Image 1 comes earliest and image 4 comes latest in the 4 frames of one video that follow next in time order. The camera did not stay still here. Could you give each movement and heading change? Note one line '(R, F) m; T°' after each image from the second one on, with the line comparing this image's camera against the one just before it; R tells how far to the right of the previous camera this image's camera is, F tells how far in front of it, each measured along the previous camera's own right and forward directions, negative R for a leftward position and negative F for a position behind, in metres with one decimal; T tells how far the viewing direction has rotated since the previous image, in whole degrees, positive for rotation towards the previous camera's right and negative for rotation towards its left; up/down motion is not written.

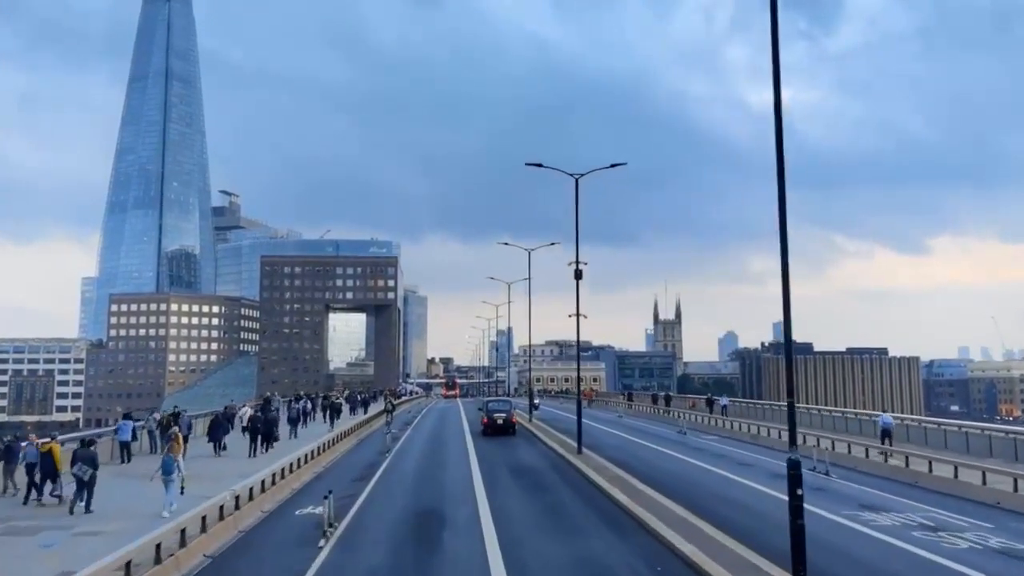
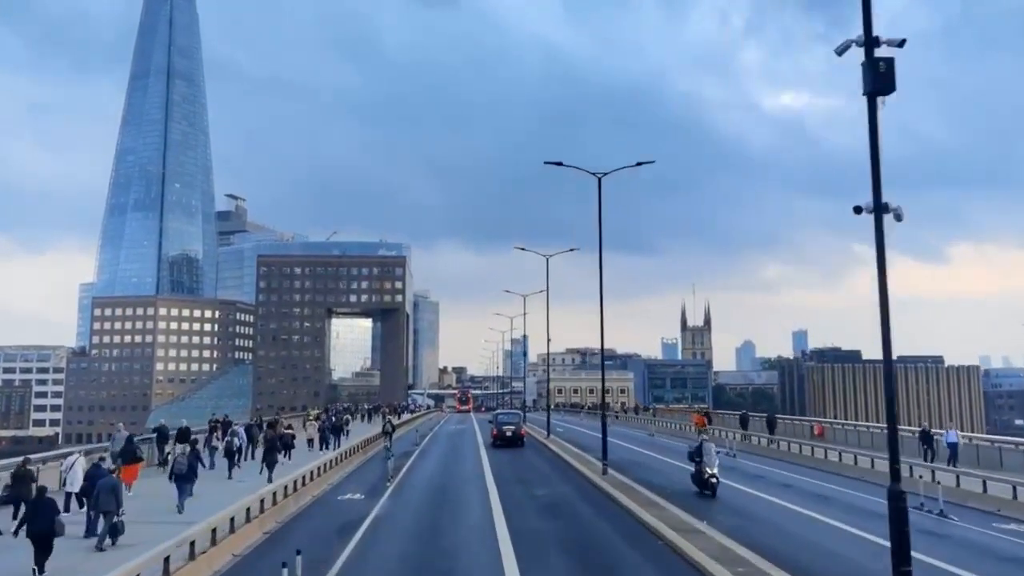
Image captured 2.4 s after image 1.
(-0.2, +3.1) m; -1°
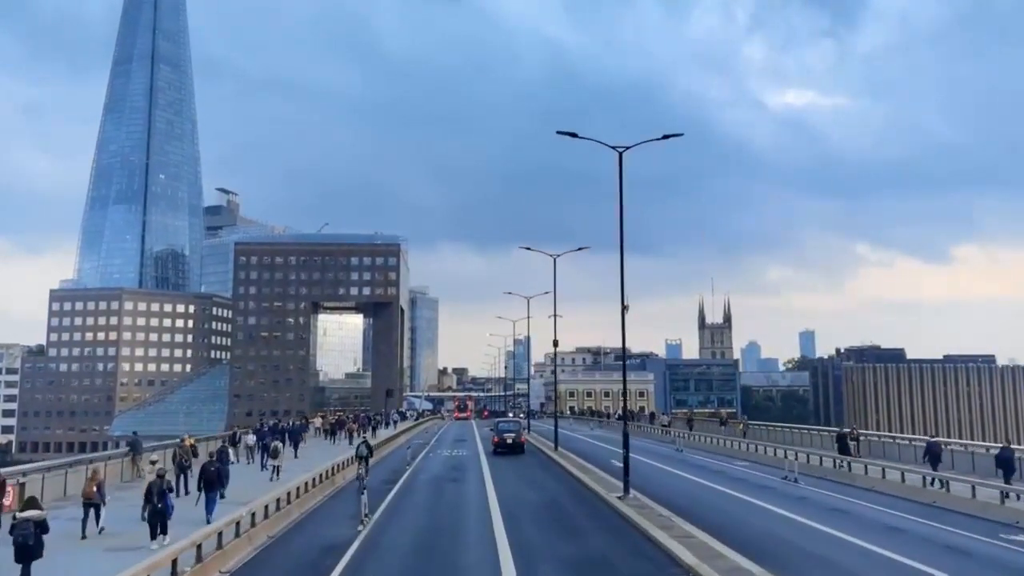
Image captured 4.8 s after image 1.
(-0.2, +3.3) m; 0°
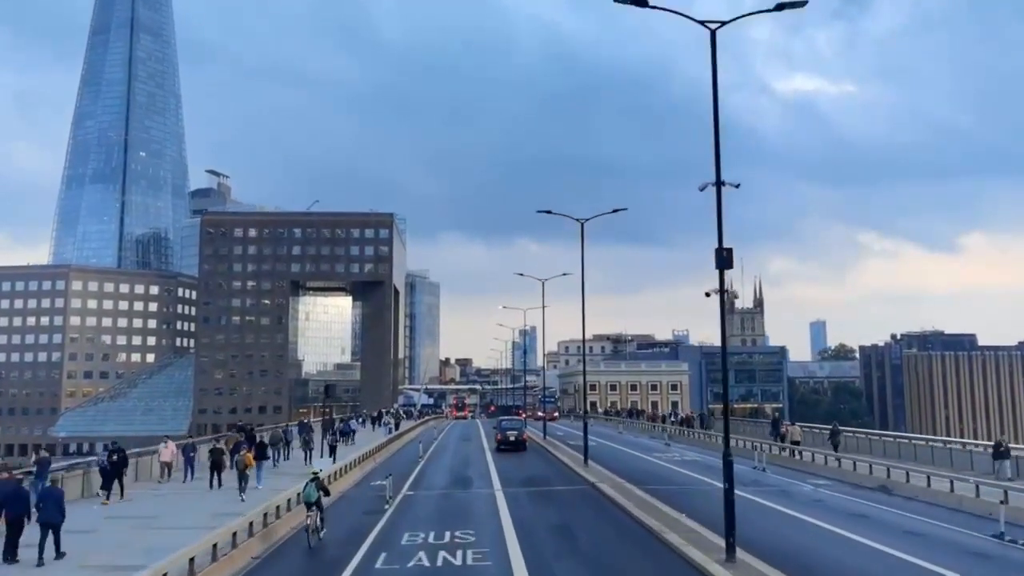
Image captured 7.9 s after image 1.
(-0.3, +4.0) m; 0°
